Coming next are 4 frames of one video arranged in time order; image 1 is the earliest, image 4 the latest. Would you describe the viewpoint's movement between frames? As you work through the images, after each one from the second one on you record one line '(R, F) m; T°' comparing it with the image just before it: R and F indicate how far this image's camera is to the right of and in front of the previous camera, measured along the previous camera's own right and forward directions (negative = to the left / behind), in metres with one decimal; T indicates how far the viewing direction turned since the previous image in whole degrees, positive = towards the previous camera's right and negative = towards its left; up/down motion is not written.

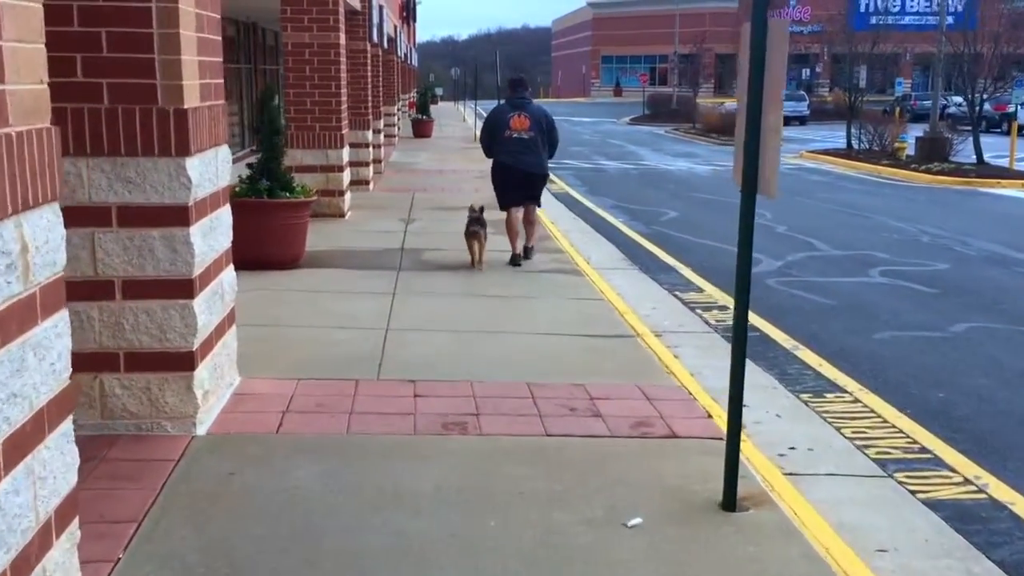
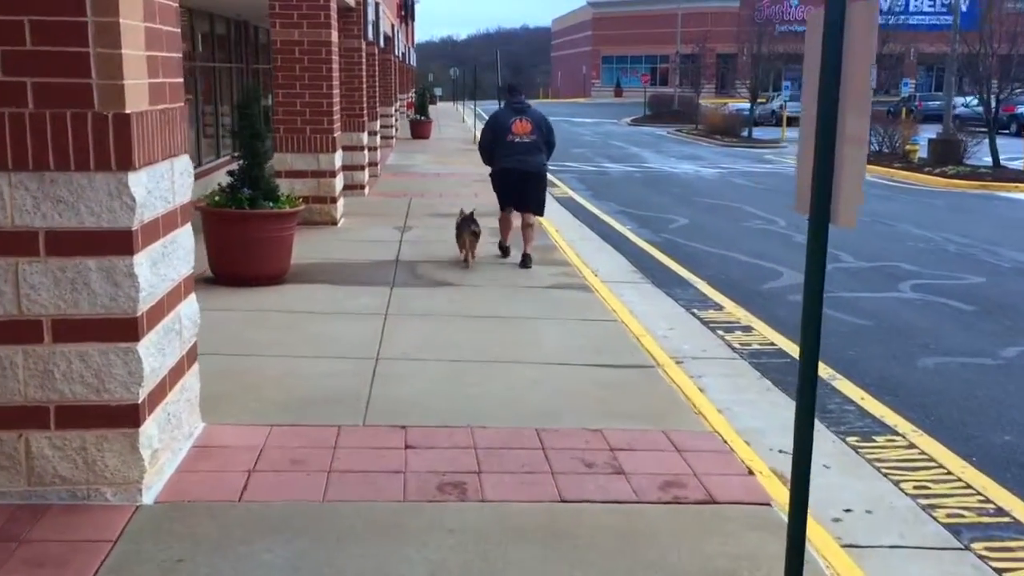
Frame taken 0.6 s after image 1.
(0.0, +0.8) m; 0°
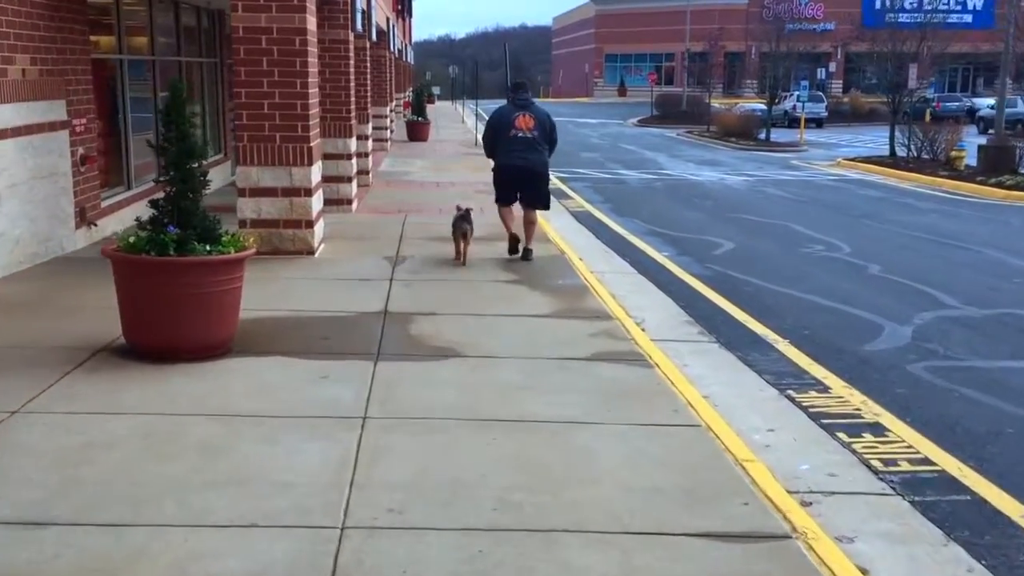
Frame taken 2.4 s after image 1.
(-0.3, +2.4) m; 0°
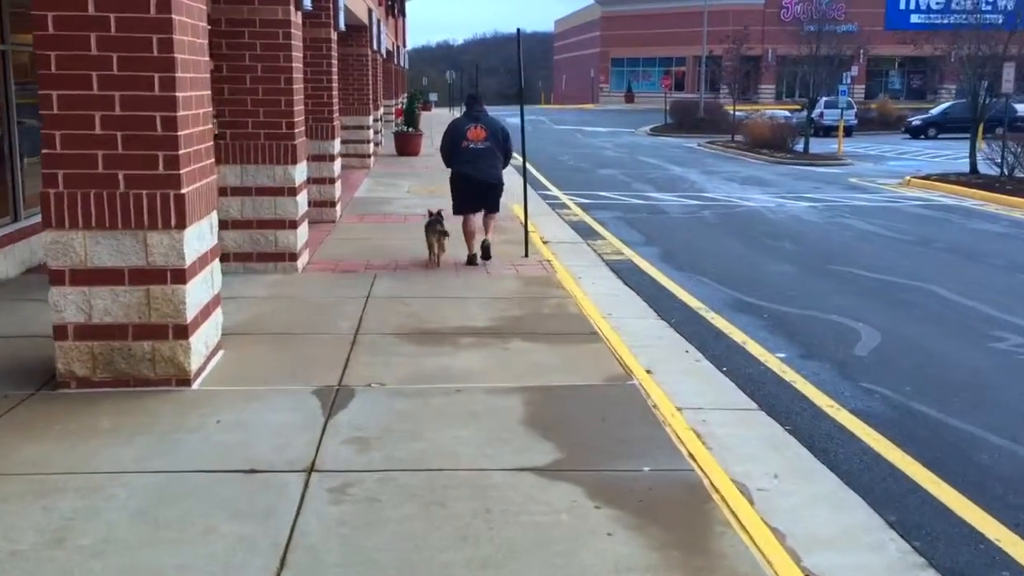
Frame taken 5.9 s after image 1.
(-0.2, +4.7) m; 0°
